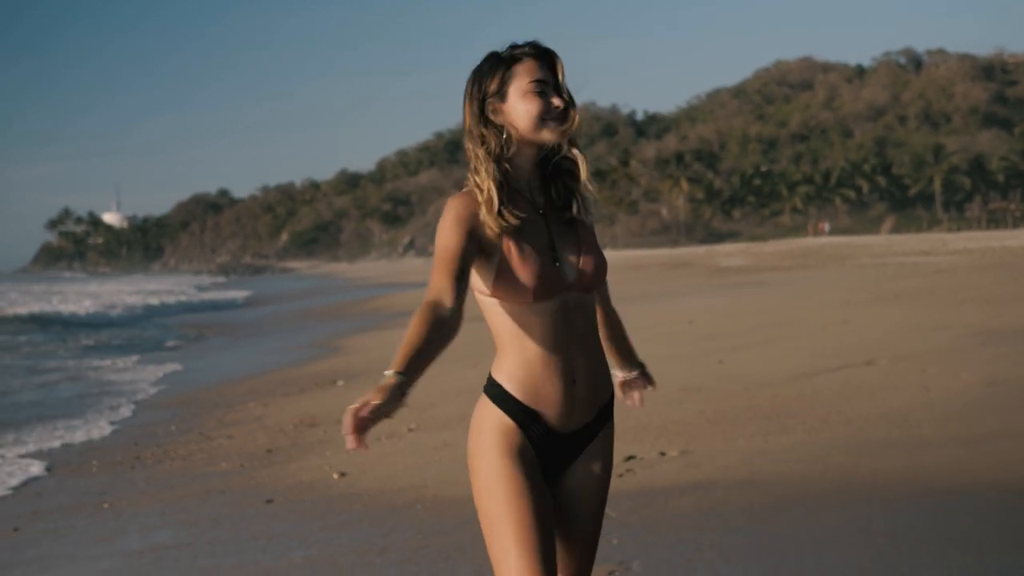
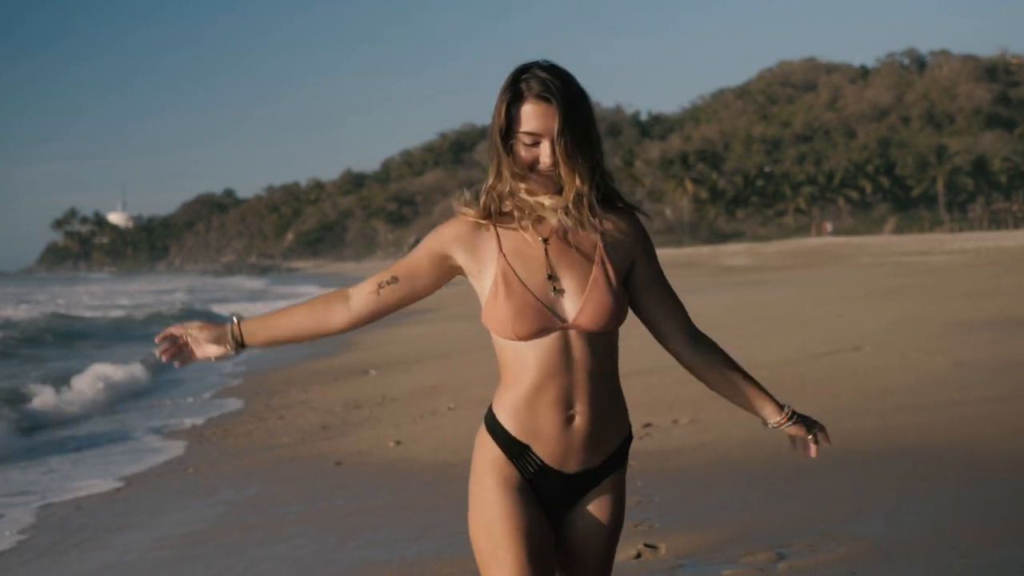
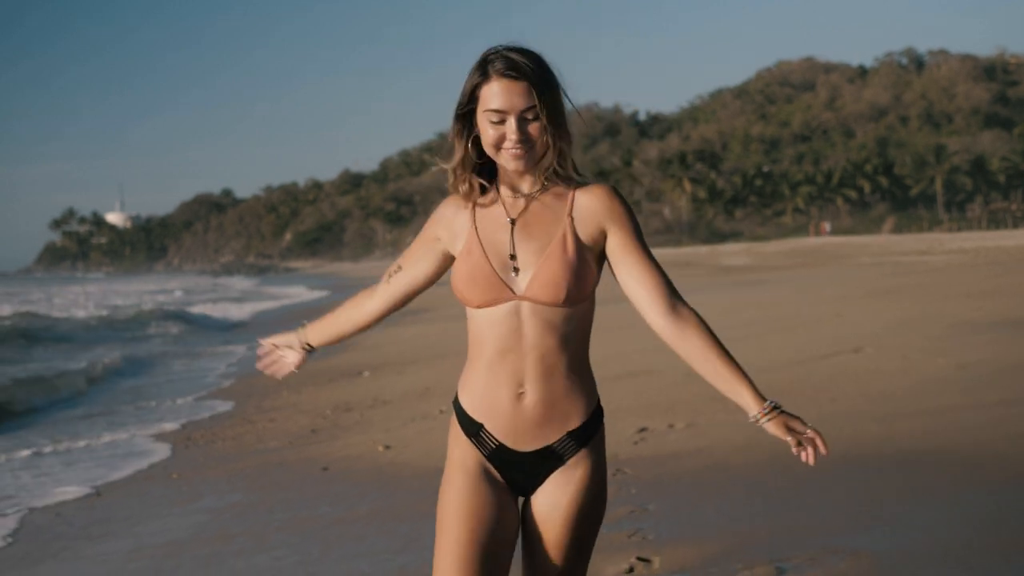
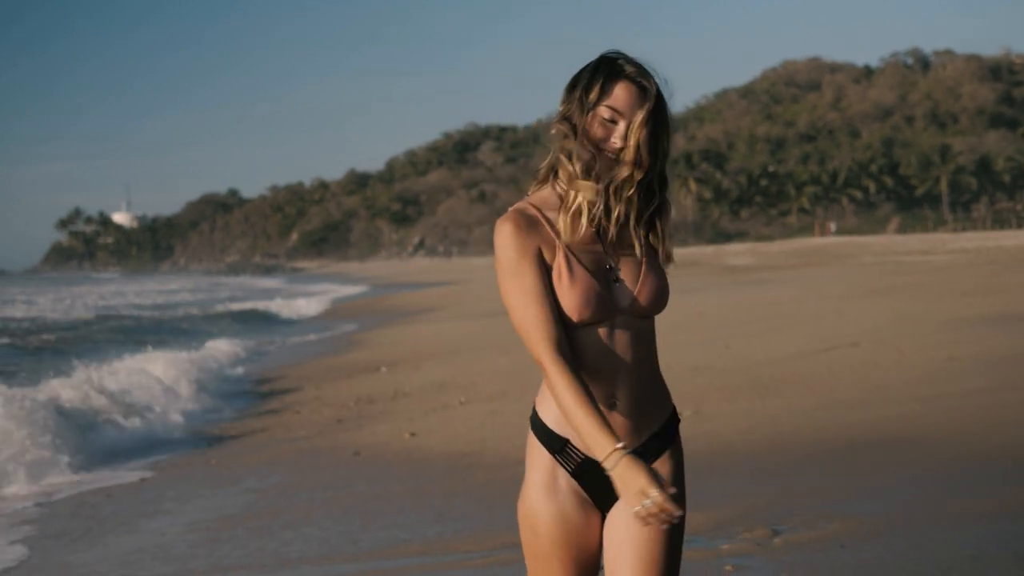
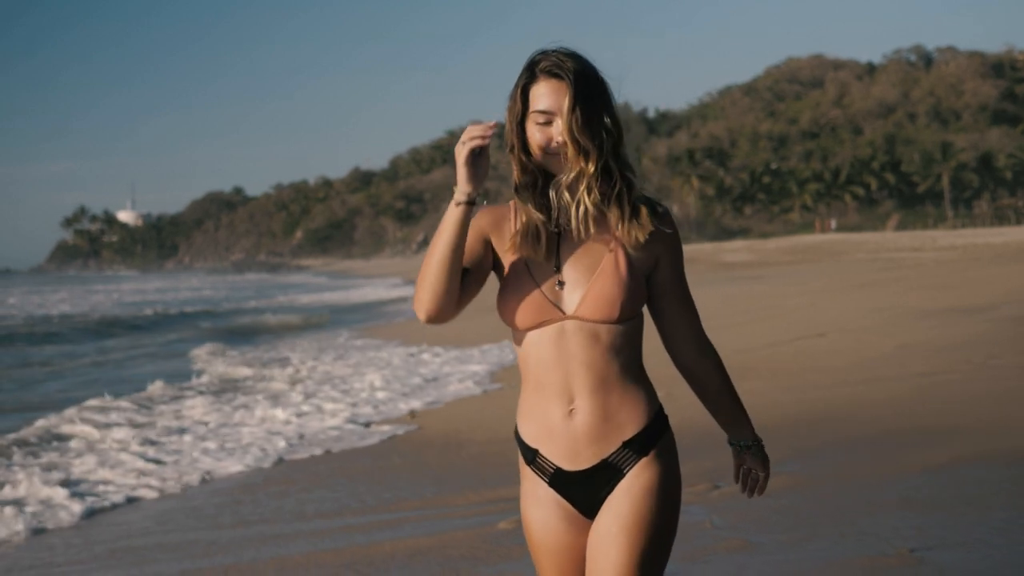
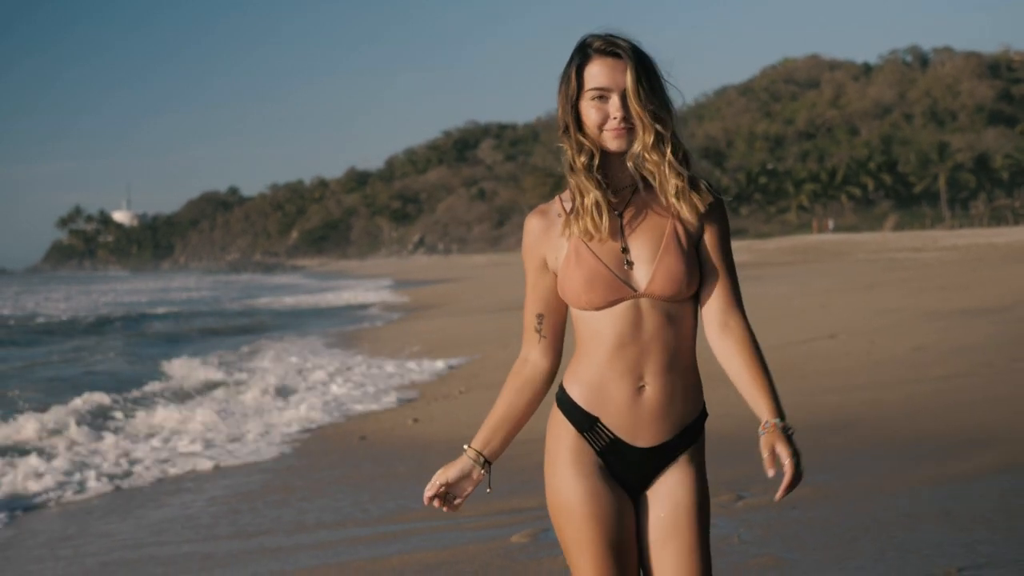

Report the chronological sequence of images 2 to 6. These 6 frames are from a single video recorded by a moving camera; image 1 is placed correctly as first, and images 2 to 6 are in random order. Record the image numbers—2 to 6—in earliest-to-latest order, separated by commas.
3, 2, 4, 6, 5
